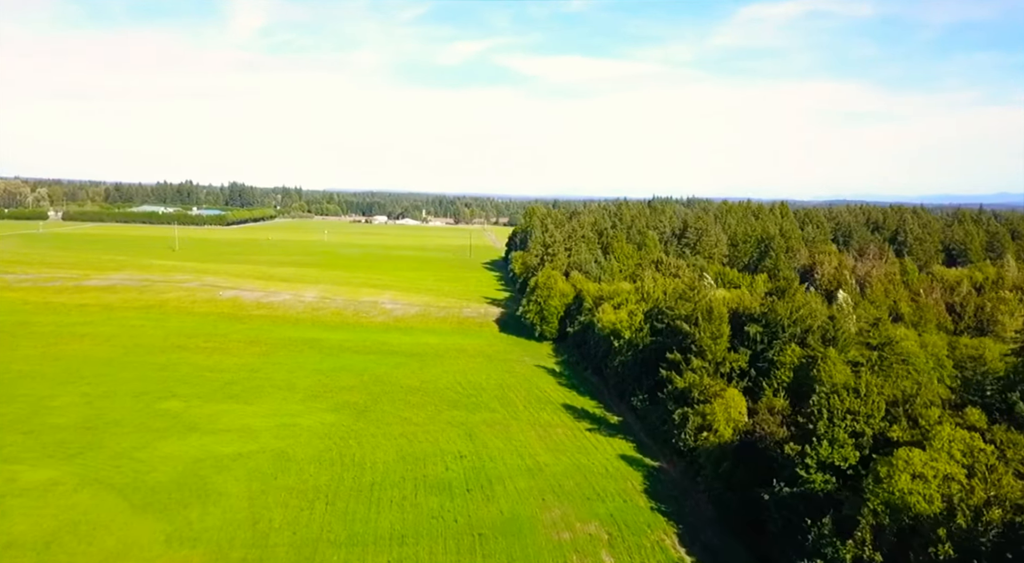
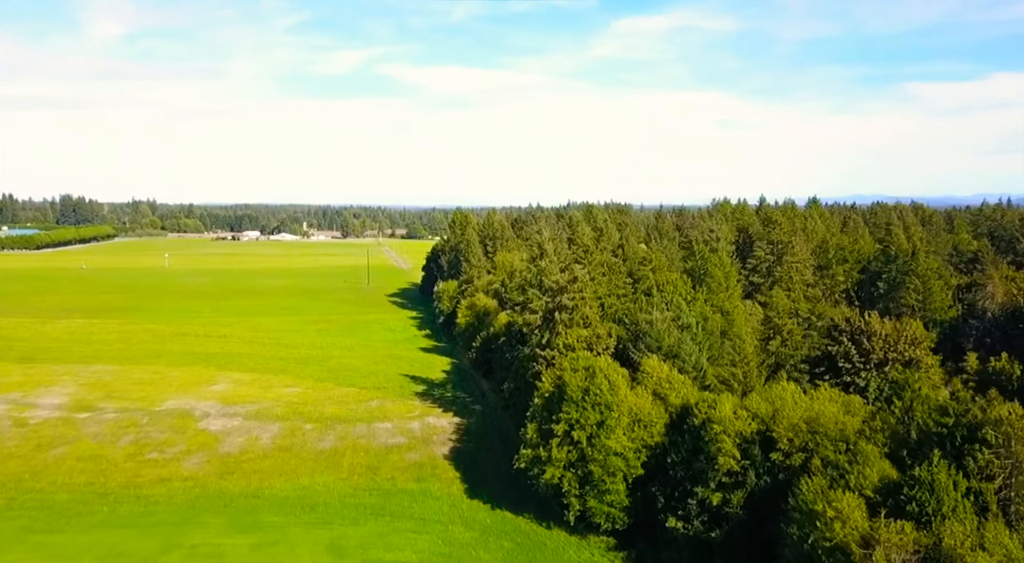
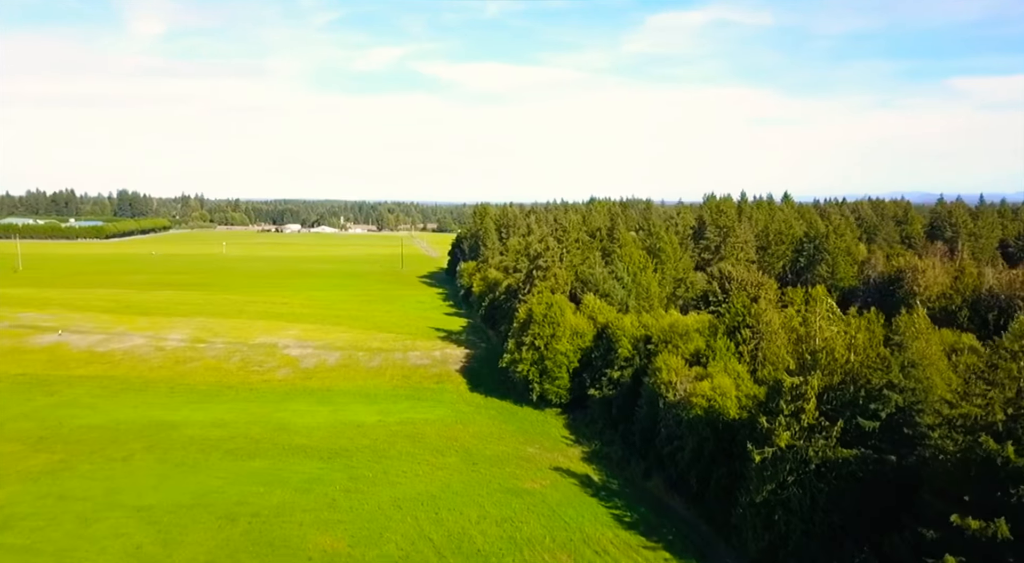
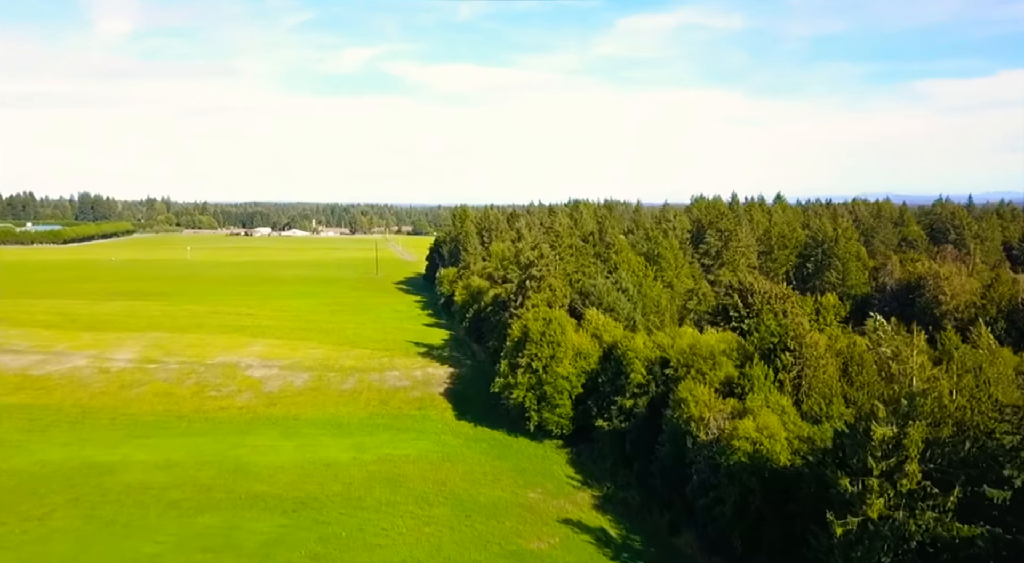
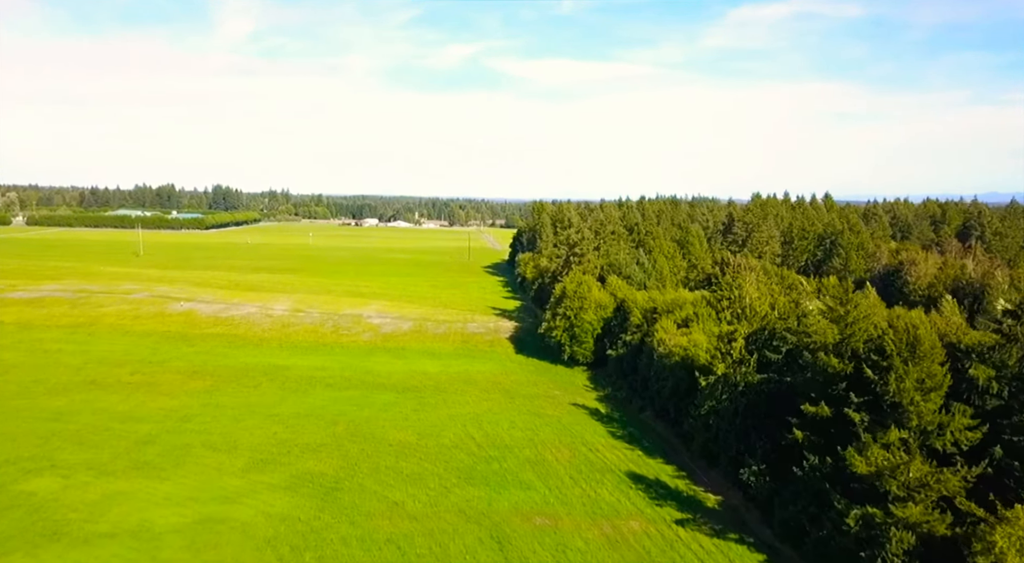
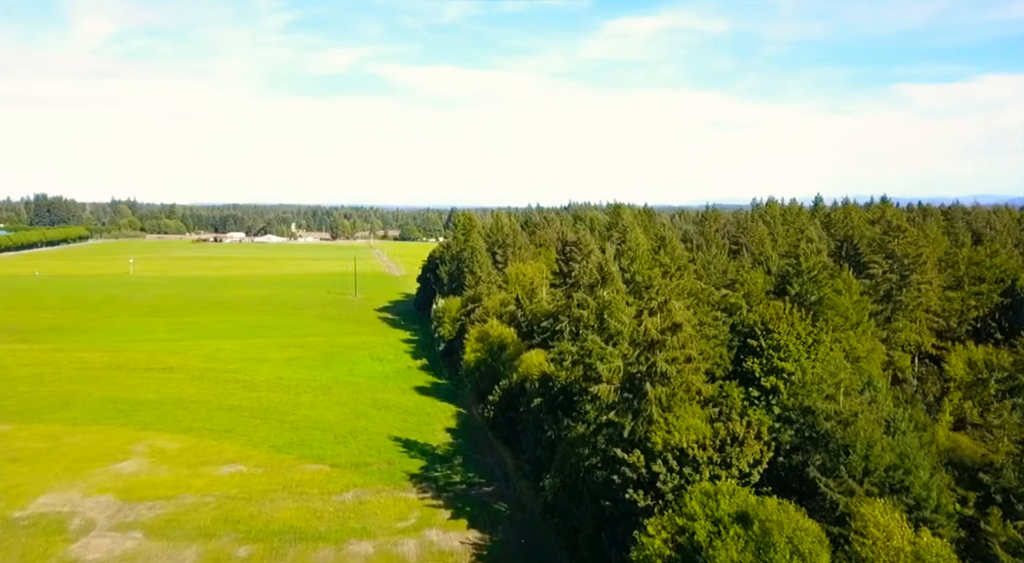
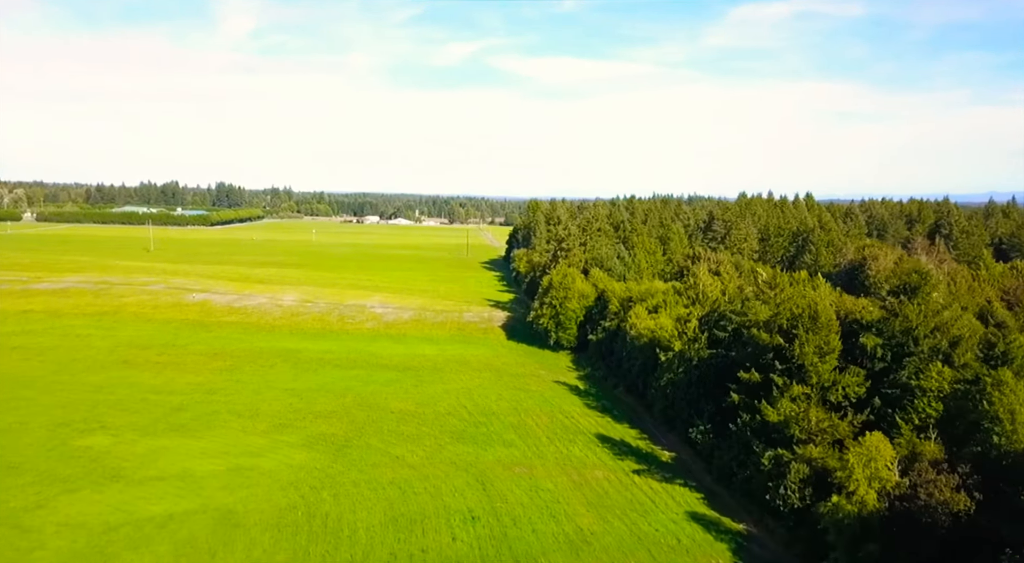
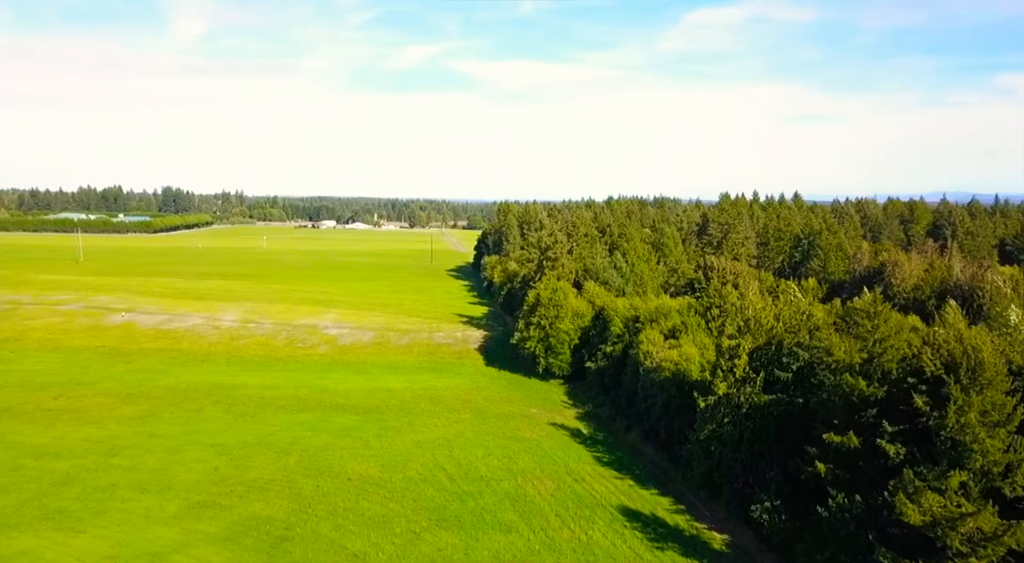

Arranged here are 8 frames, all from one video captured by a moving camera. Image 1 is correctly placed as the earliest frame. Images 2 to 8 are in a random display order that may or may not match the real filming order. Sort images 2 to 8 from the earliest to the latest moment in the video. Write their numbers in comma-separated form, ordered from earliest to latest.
7, 5, 8, 3, 4, 2, 6
